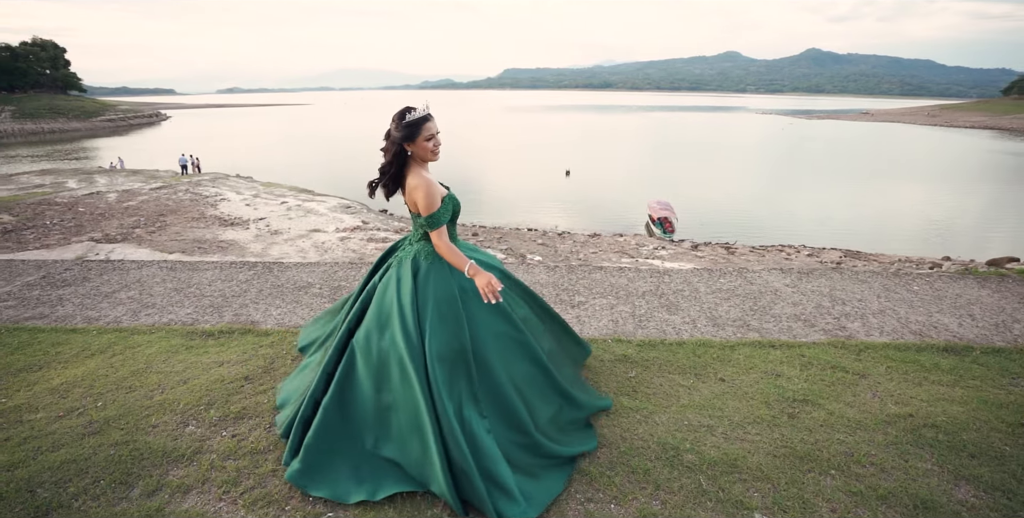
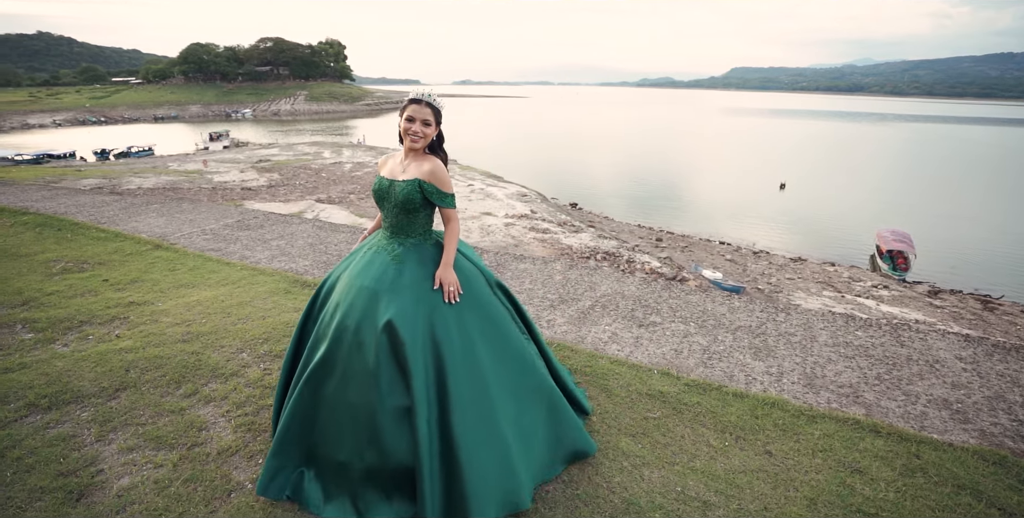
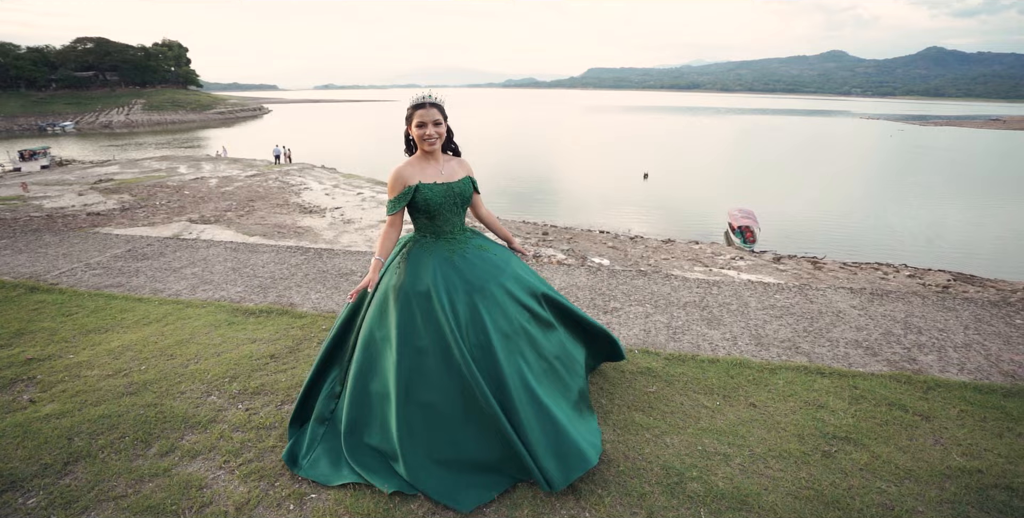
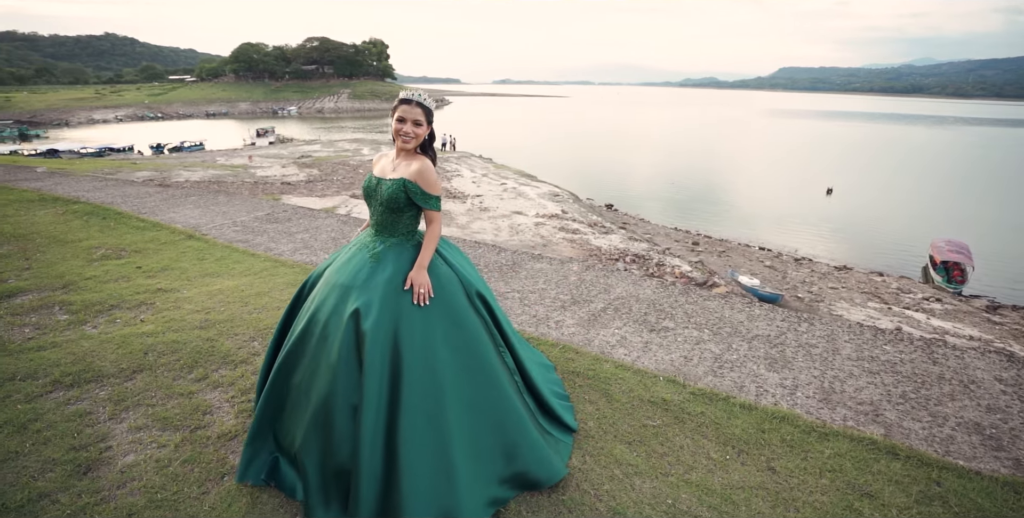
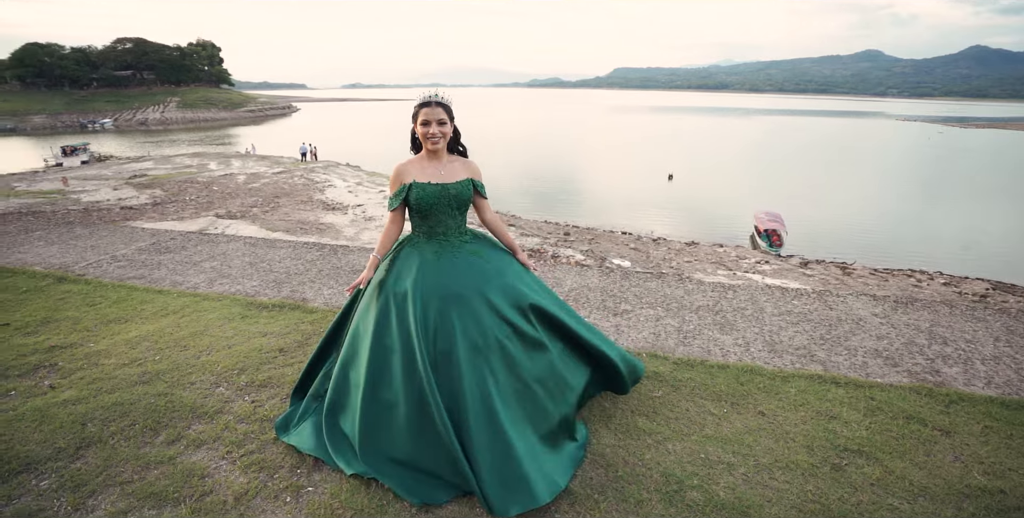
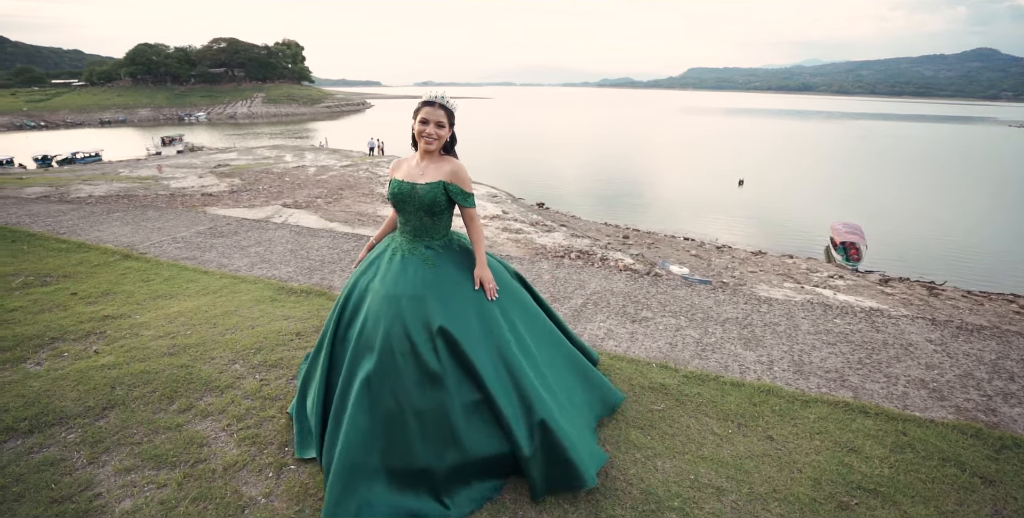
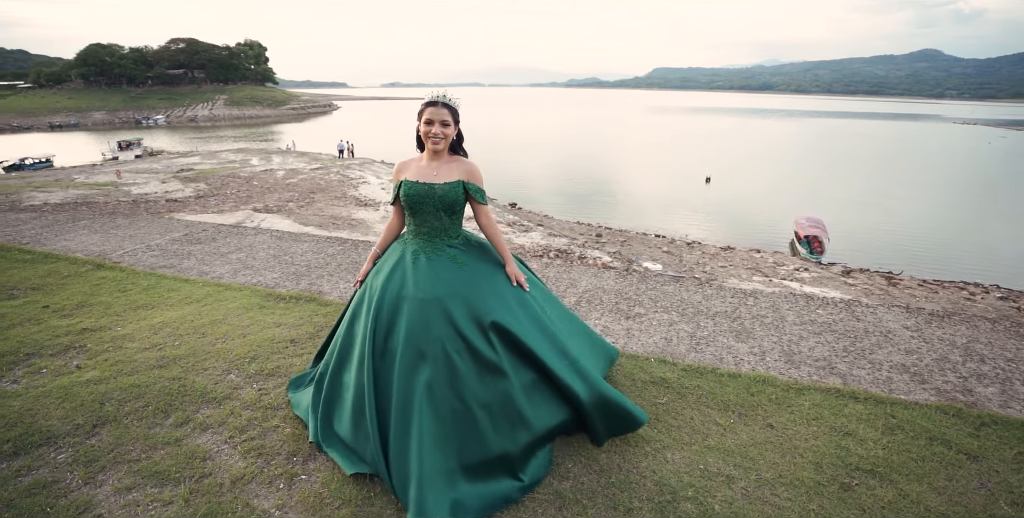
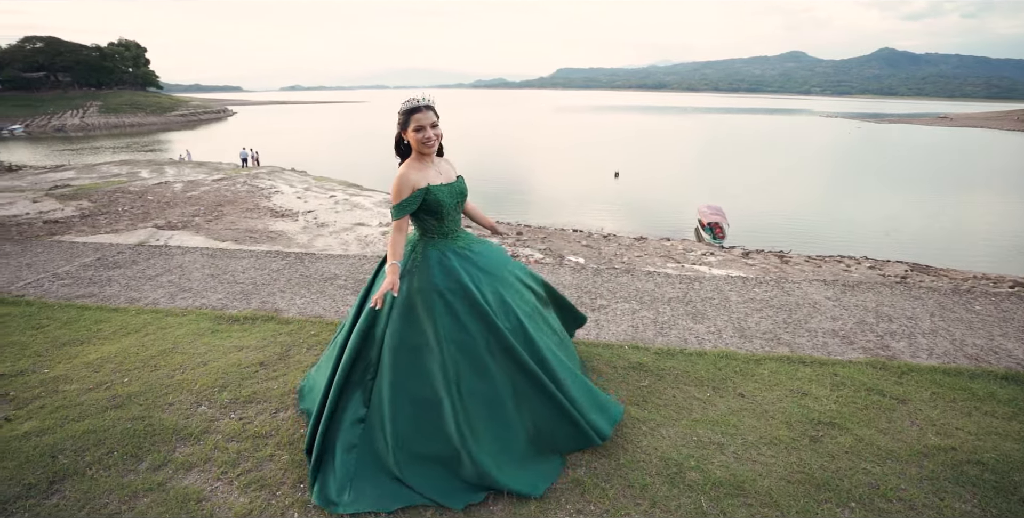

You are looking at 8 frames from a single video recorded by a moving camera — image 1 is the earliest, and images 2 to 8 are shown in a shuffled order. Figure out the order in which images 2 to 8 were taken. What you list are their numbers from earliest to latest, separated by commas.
8, 3, 5, 7, 6, 2, 4
